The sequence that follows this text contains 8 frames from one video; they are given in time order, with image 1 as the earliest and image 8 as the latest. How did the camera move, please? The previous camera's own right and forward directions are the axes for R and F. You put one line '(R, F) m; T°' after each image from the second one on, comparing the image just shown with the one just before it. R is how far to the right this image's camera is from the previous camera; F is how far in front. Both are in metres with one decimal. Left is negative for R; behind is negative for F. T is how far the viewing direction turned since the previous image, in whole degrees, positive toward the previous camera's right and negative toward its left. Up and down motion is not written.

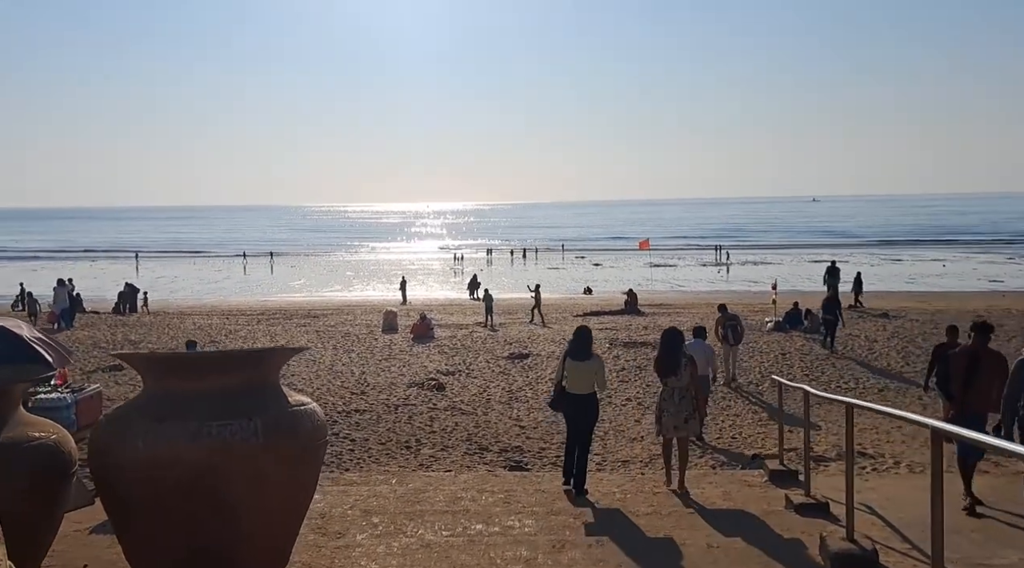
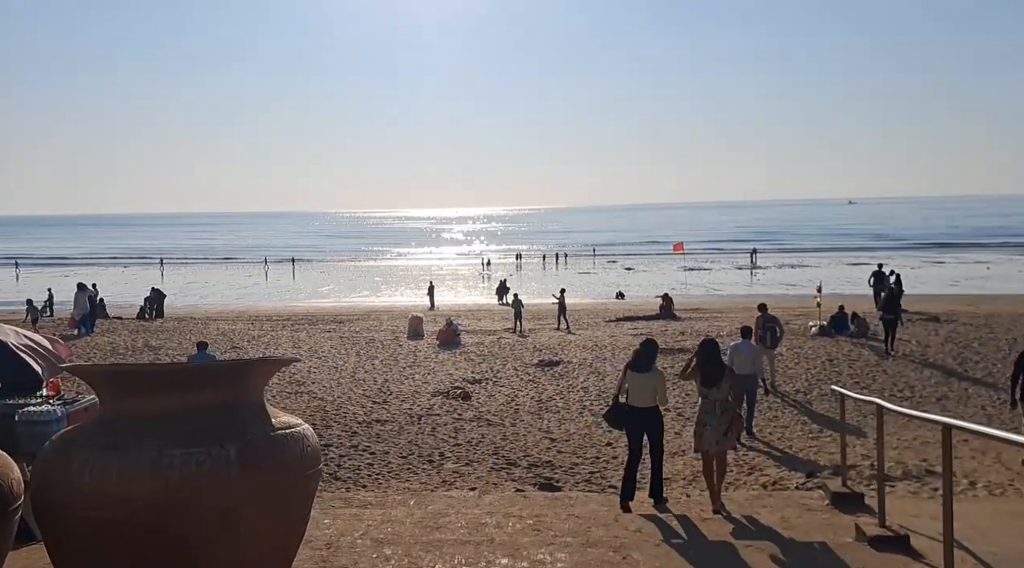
(0.0, +0.7) m; -2°
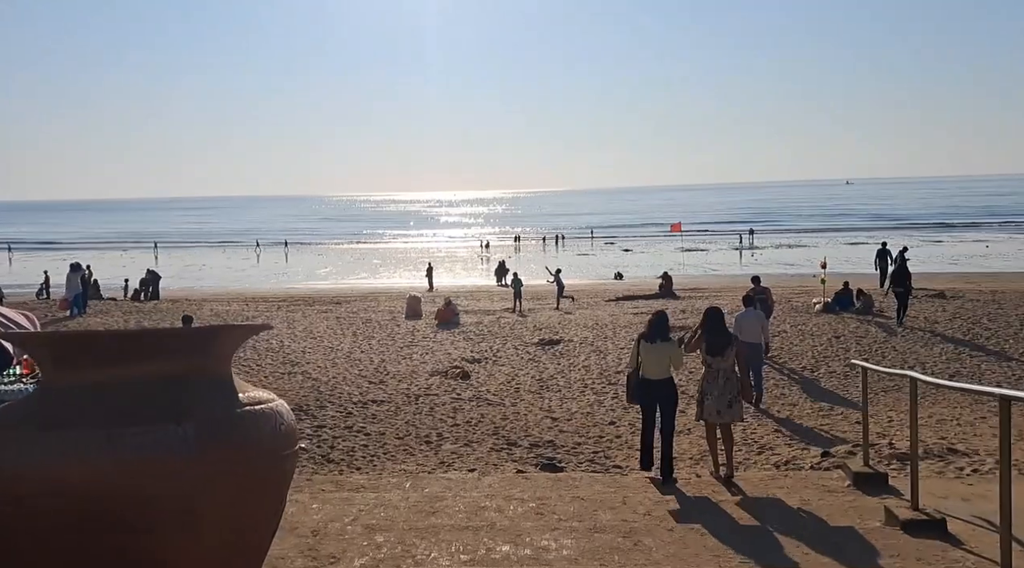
(0.0, +0.4) m; 0°
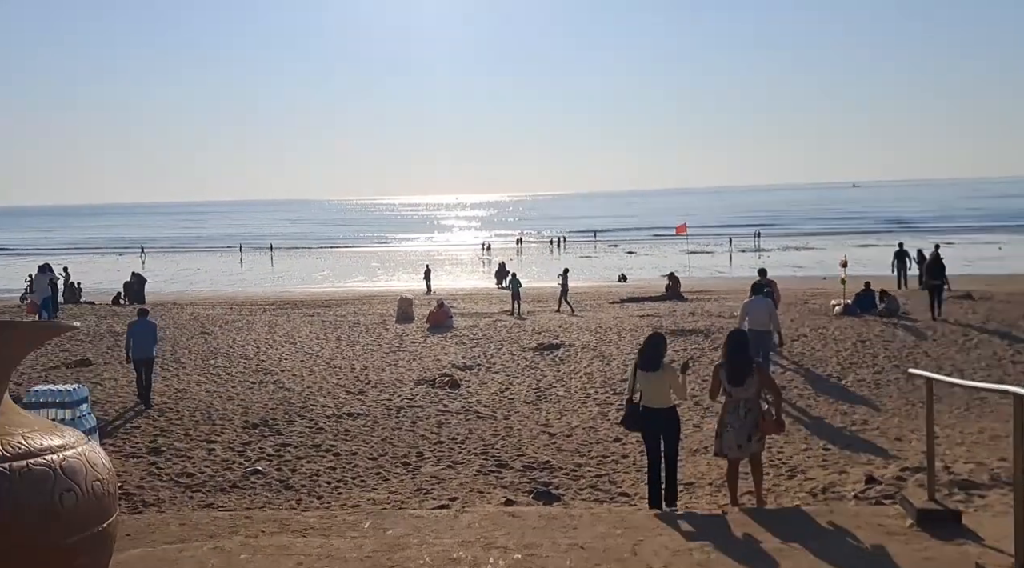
(+0.1, +1.2) m; 0°
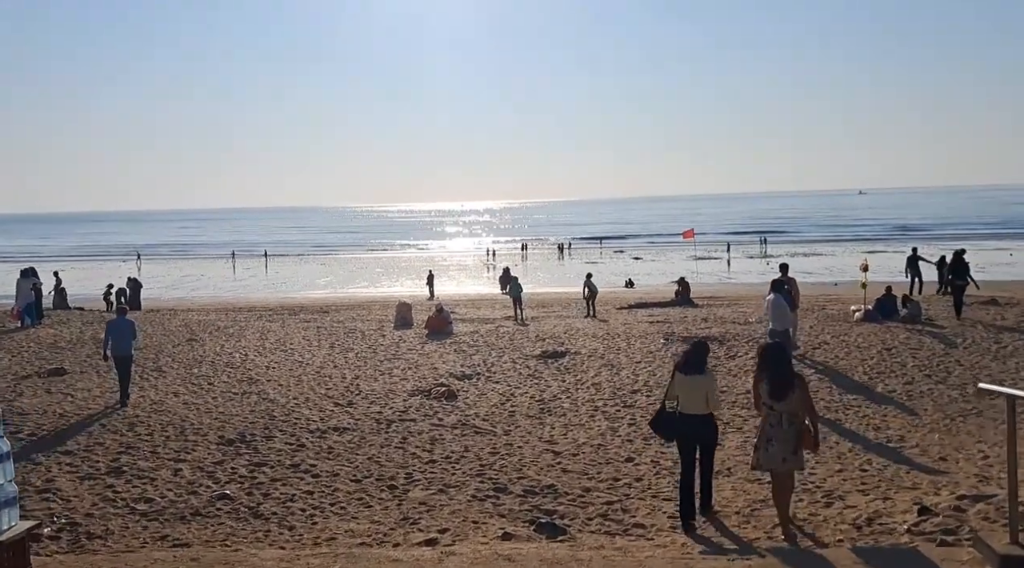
(+0.1, +0.9) m; 0°
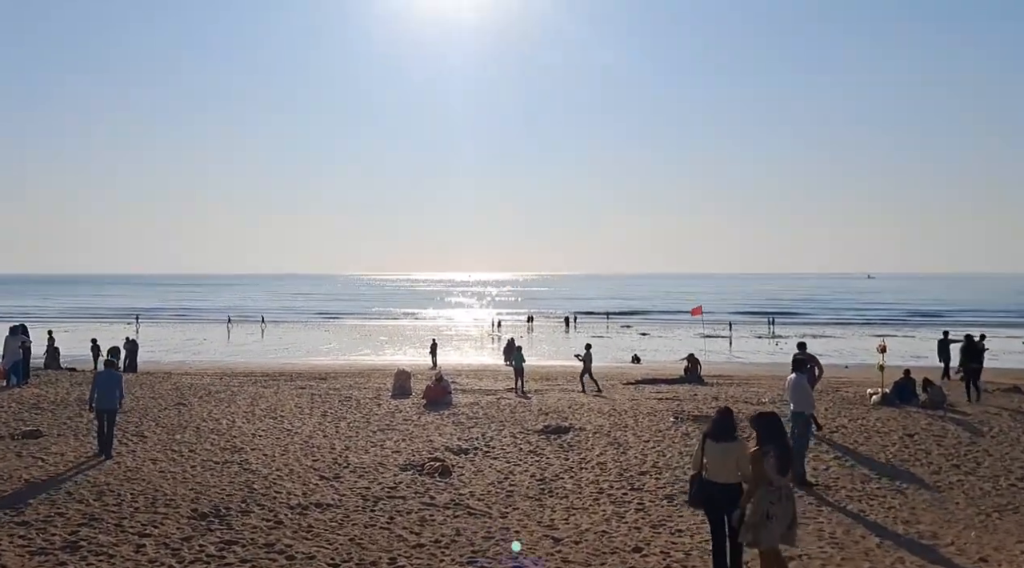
(0.0, +0.6) m; 0°
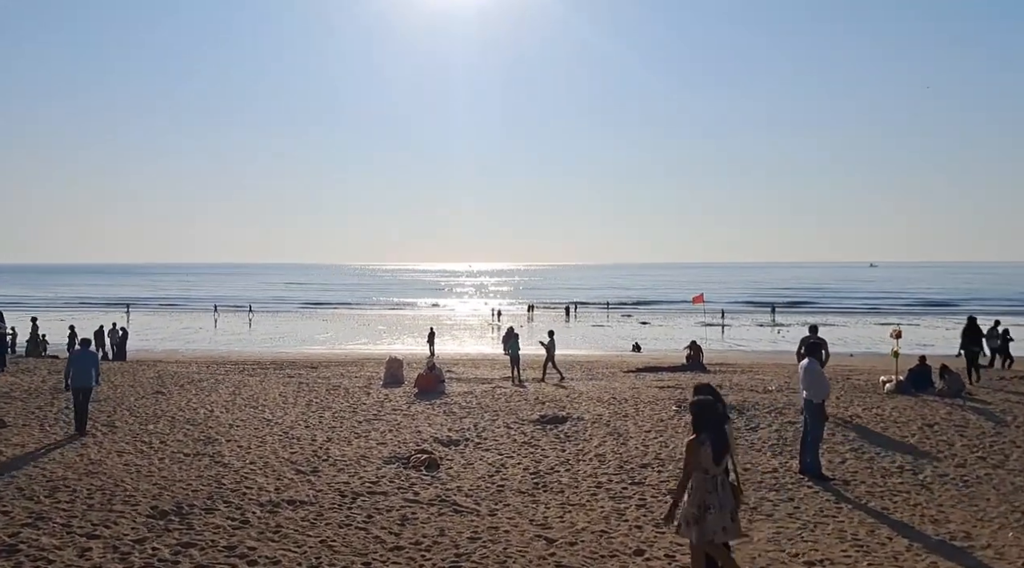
(+0.1, +0.7) m; 0°
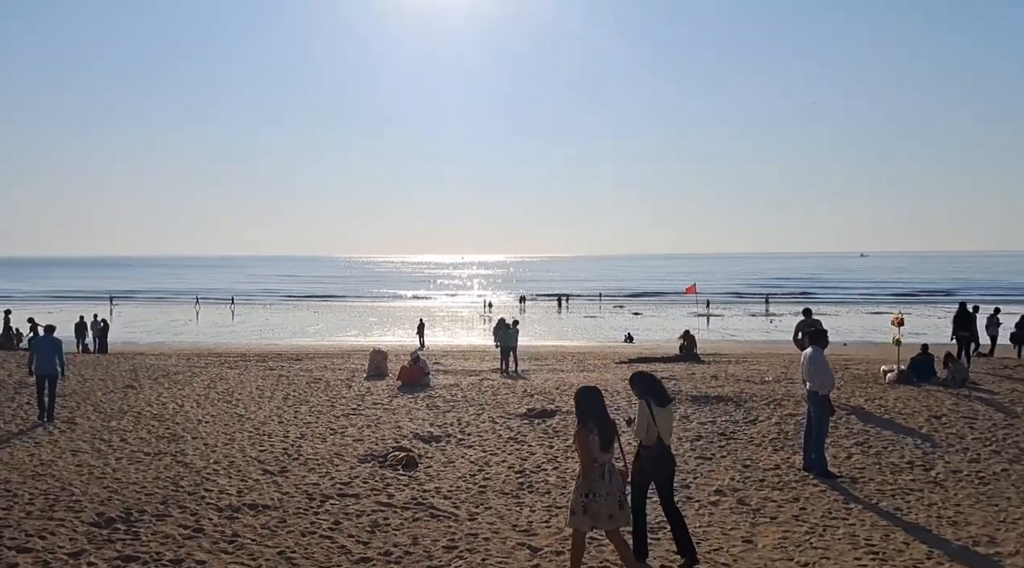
(+0.1, +0.7) m; 0°
